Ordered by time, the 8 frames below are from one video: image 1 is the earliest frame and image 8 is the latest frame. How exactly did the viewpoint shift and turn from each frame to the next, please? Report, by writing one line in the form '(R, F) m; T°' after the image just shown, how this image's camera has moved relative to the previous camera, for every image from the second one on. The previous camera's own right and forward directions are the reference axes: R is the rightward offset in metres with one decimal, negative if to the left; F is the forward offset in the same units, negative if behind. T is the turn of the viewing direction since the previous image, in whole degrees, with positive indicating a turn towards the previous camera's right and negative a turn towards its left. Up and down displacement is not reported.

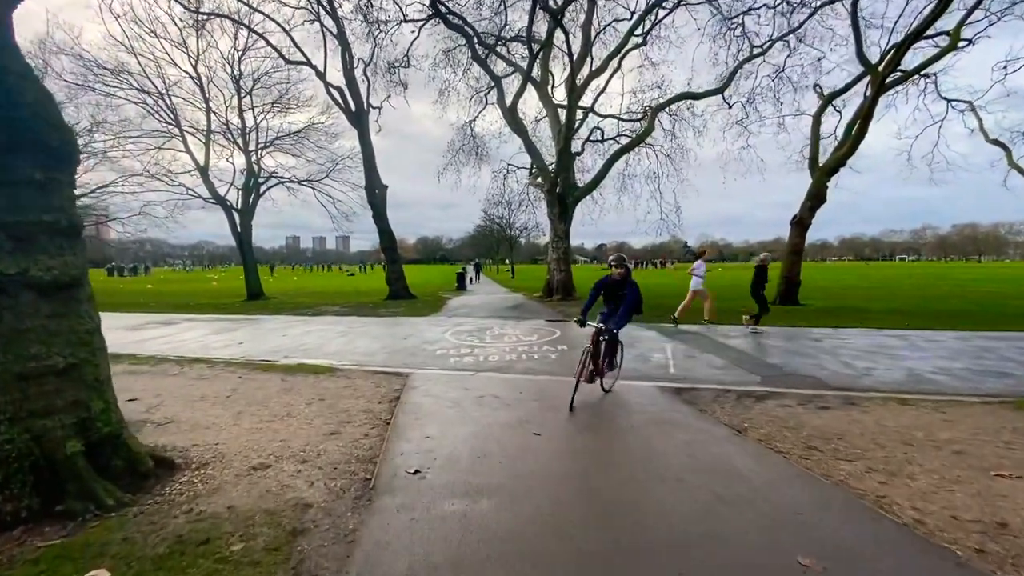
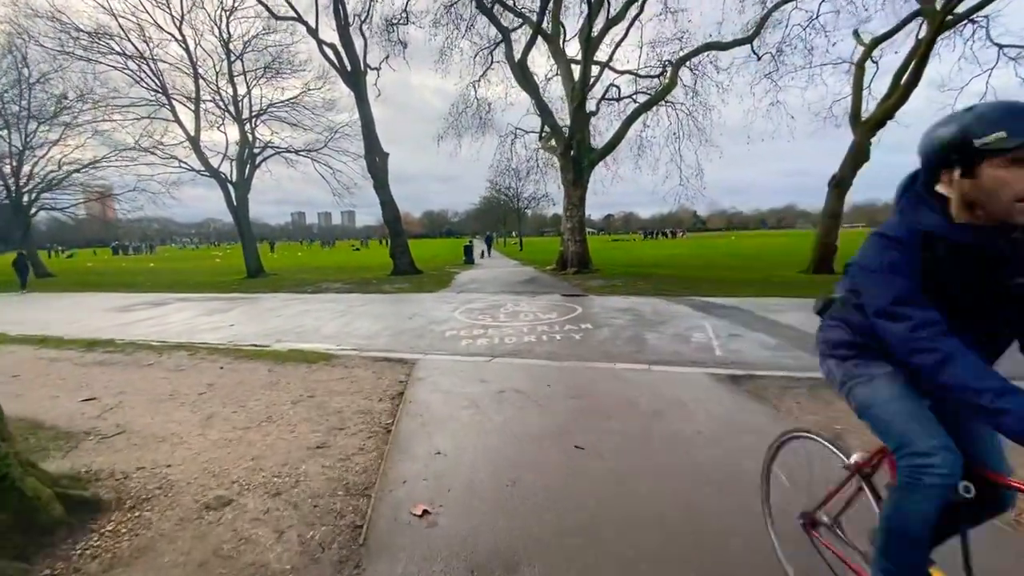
(-0.2, +1.4) m; -1°
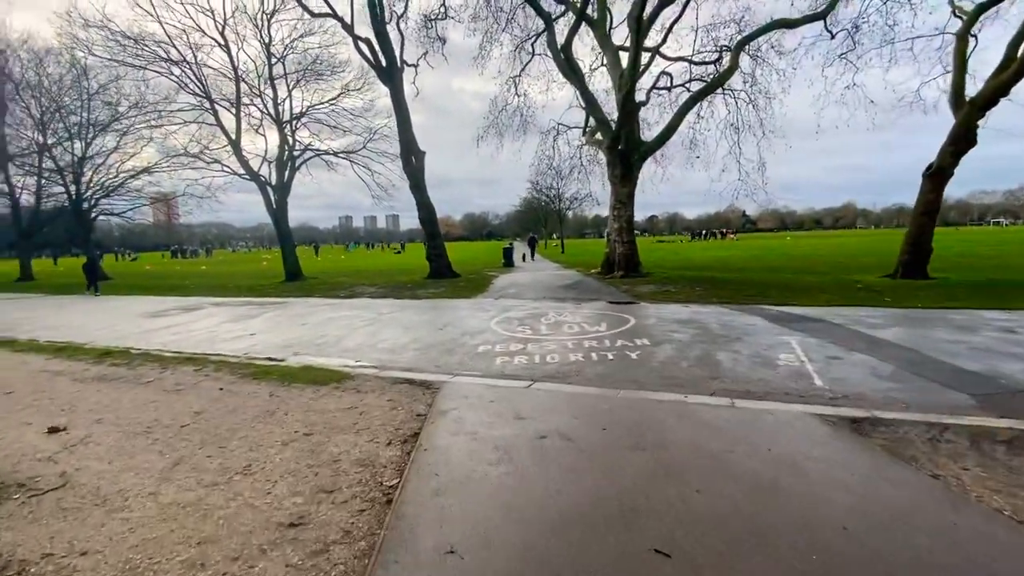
(0.0, +1.4) m; -5°
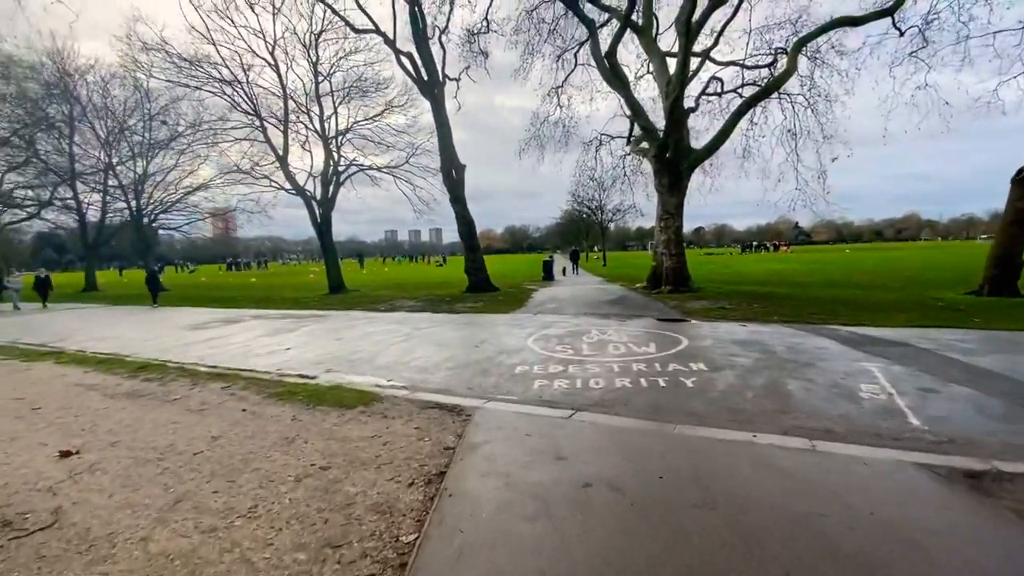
(0.0, +0.6) m; -5°
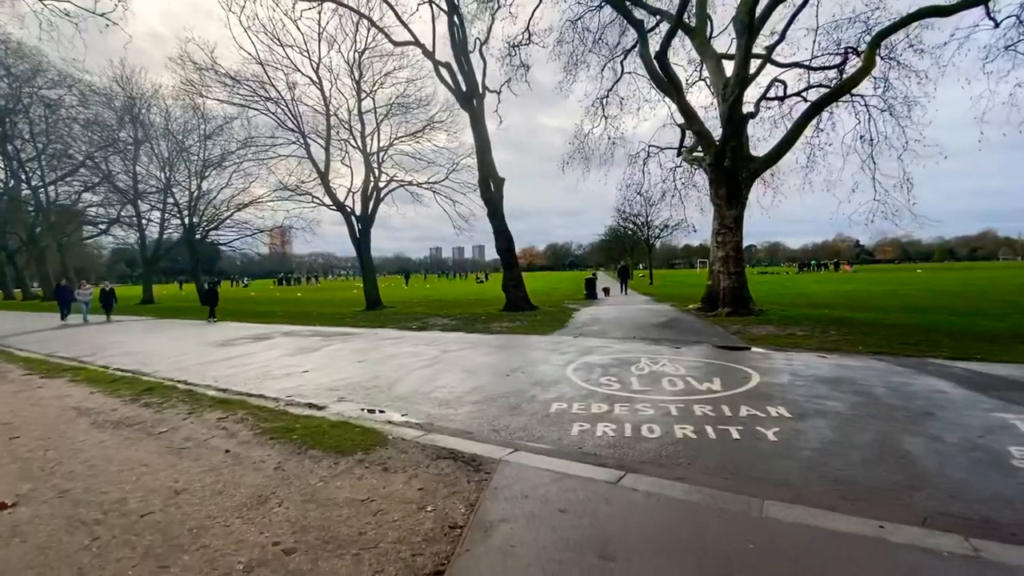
(+0.1, +1.3) m; -5°
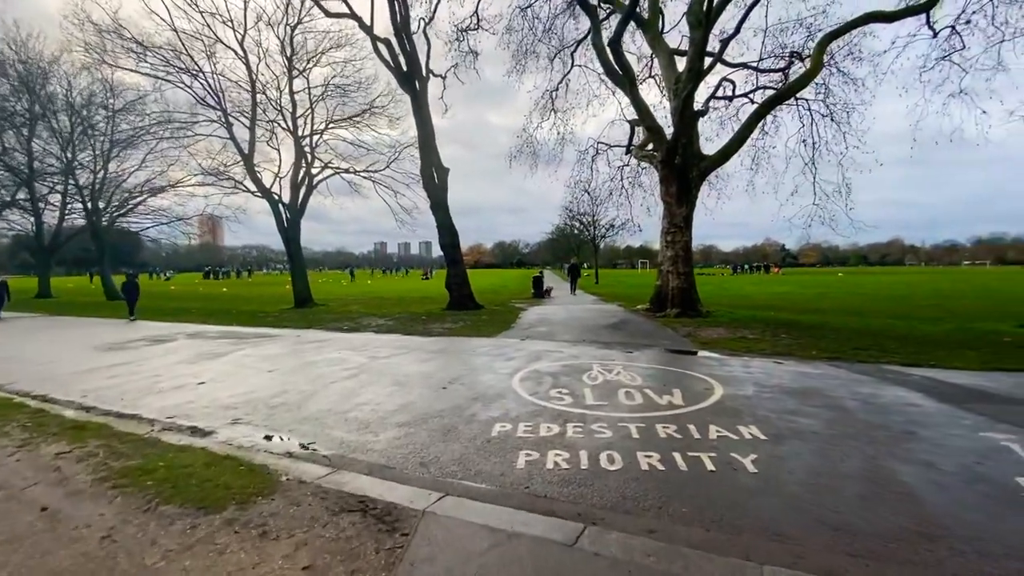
(+0.1, +1.2) m; +6°
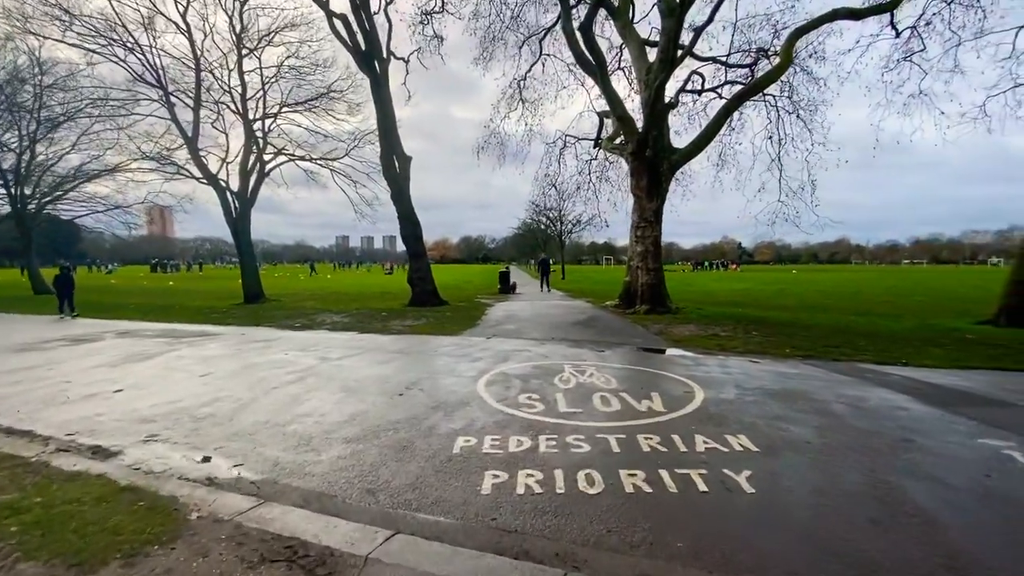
(0.0, +0.8) m; +4°
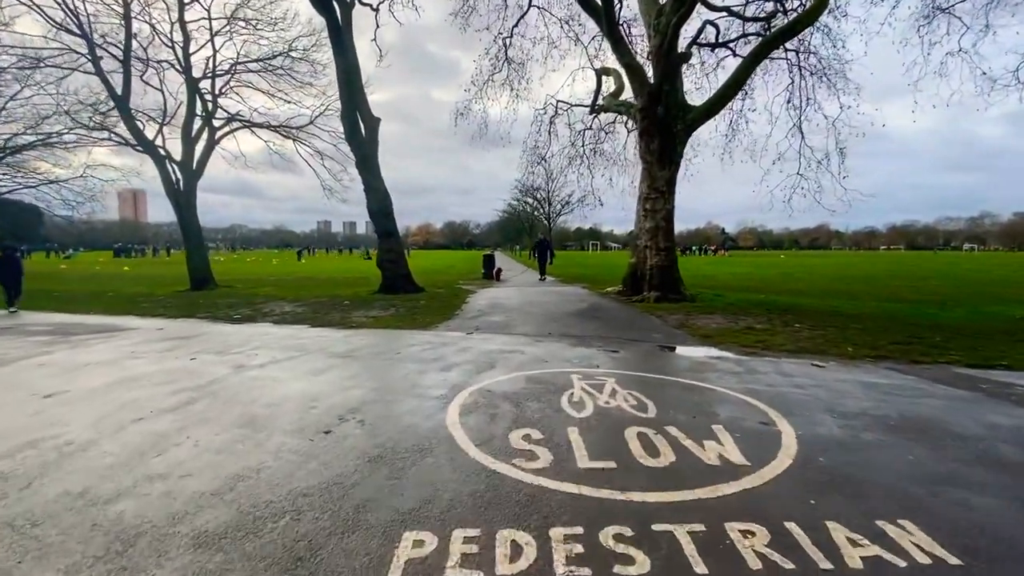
(0.0, +2.5) m; +2°
